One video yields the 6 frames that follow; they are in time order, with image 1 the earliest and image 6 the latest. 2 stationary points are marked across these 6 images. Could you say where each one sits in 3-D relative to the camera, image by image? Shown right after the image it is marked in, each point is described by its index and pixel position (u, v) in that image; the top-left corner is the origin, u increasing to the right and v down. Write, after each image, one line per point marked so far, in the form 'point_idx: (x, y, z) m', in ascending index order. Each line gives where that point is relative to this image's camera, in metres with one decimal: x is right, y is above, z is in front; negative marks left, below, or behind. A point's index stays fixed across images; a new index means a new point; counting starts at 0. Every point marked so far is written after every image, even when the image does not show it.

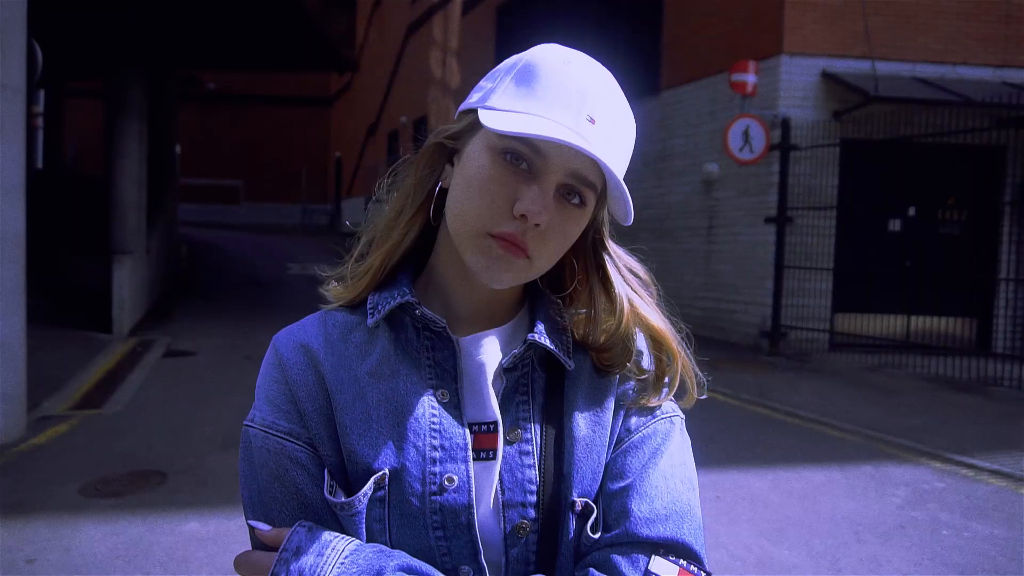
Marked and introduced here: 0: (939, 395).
0: (+4.1, -1.0, +7.9) m
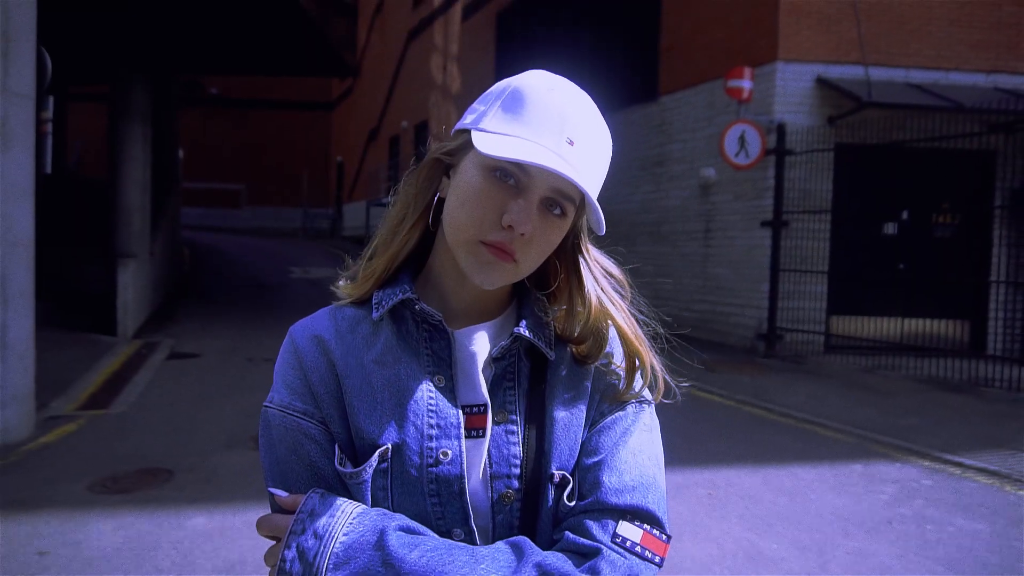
0: (+4.1, -1.1, +8.0) m
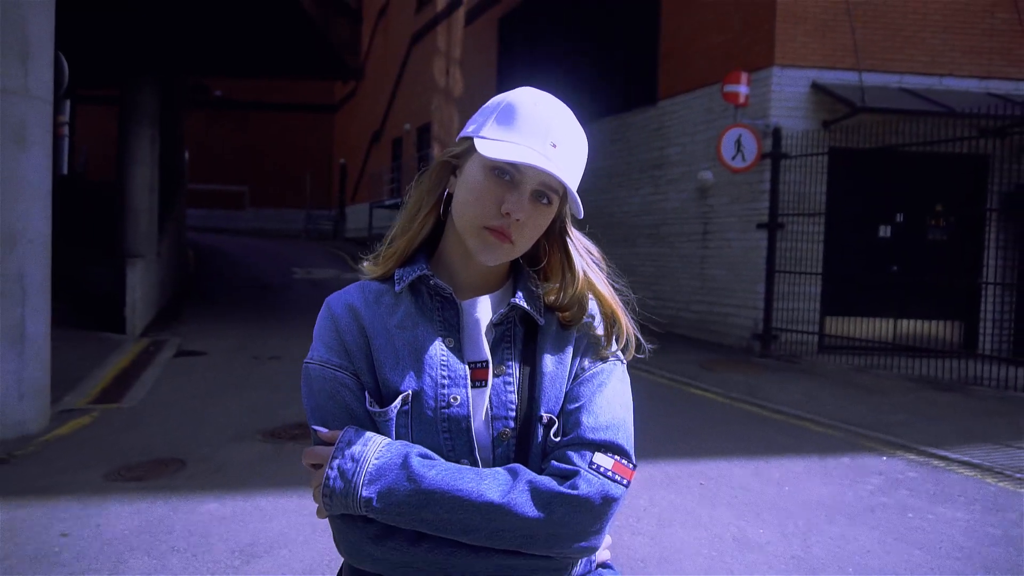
0: (+4.1, -1.1, +8.2) m
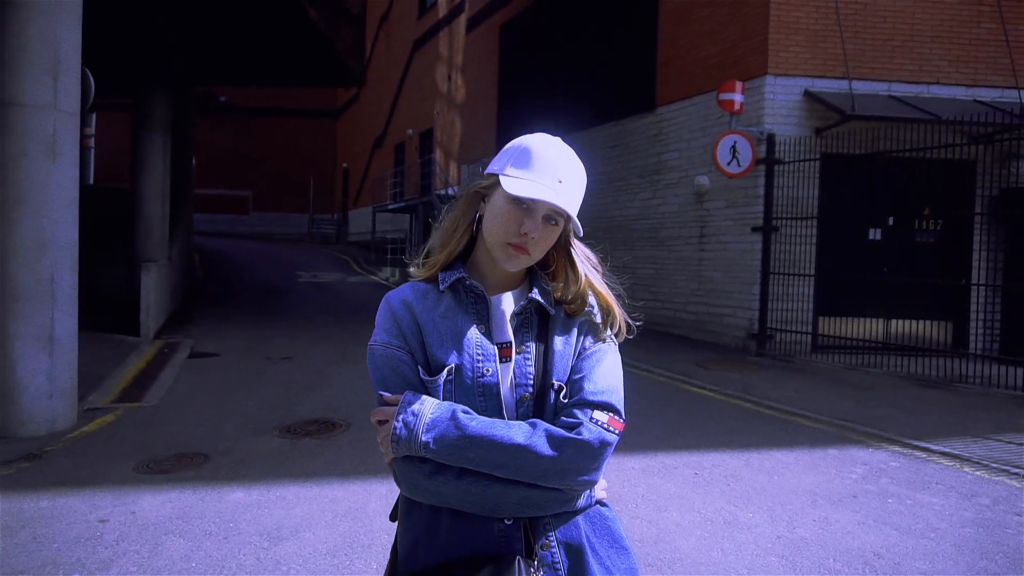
0: (+4.2, -1.1, +8.5) m
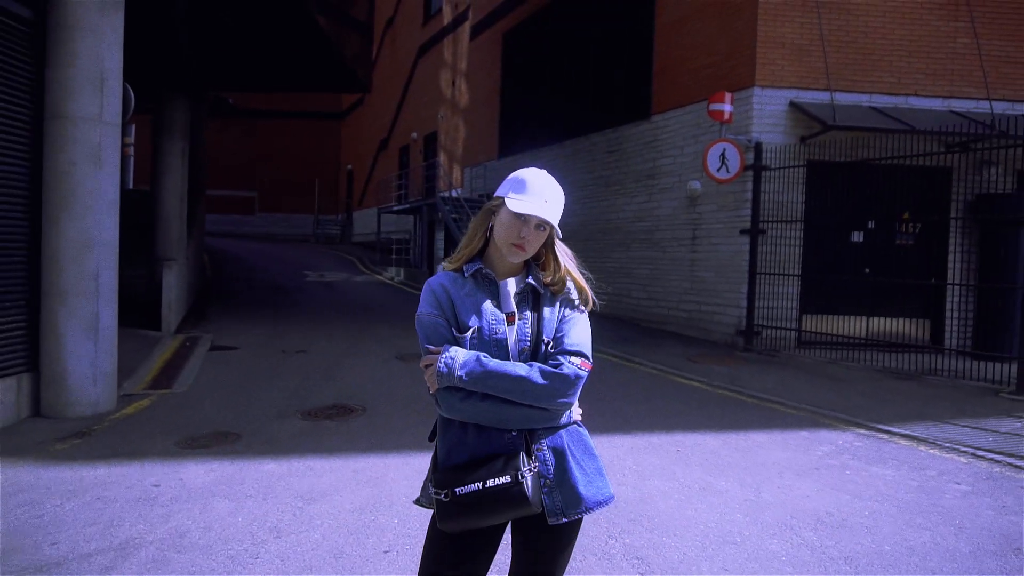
0: (+4.2, -1.1, +9.2) m
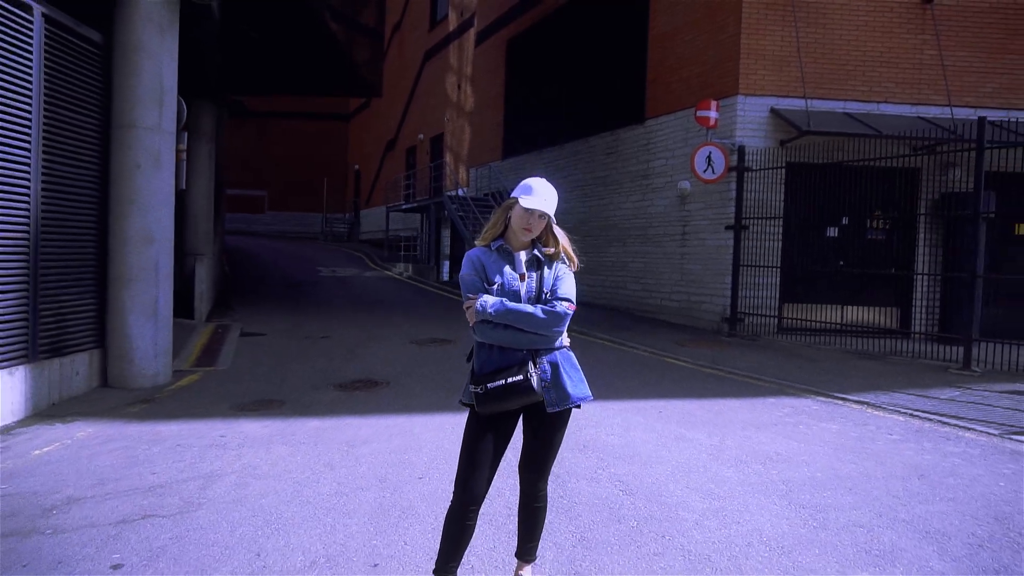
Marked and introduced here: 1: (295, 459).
0: (+4.2, -0.9, +10.2) m
1: (-1.5, -1.2, +5.7) m
